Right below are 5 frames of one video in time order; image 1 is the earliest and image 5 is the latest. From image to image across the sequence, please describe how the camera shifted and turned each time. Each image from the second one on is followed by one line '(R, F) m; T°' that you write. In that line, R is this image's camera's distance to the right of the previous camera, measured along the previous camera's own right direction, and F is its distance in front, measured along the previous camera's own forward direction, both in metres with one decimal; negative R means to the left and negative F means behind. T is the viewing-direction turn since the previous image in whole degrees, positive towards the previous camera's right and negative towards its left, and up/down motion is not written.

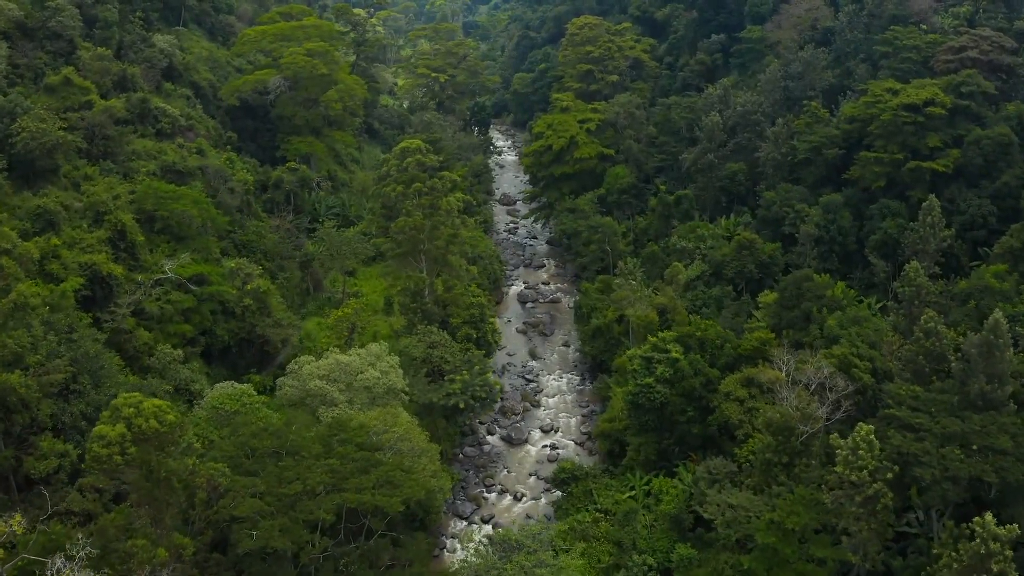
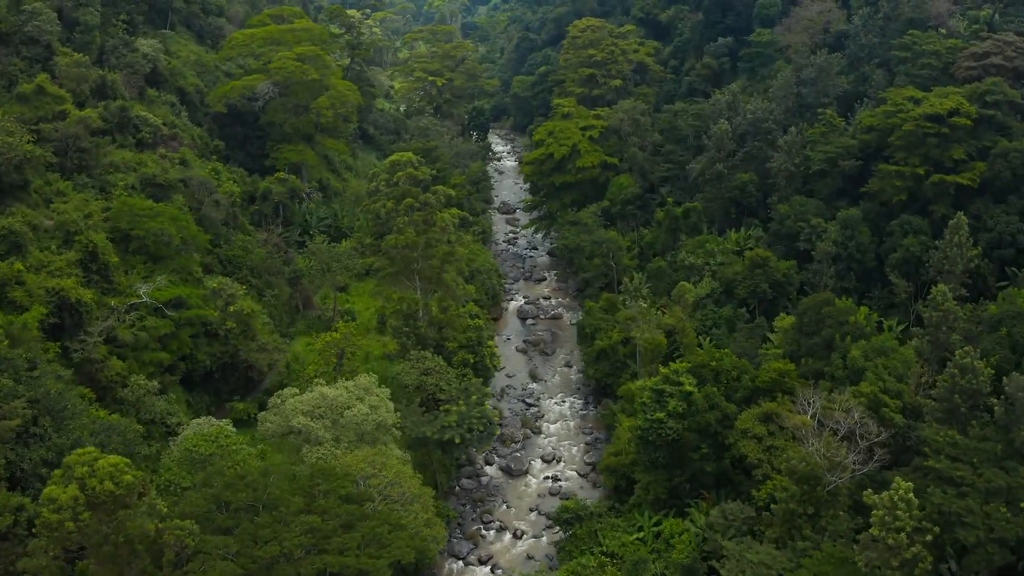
(0.0, +1.5) m; 0°
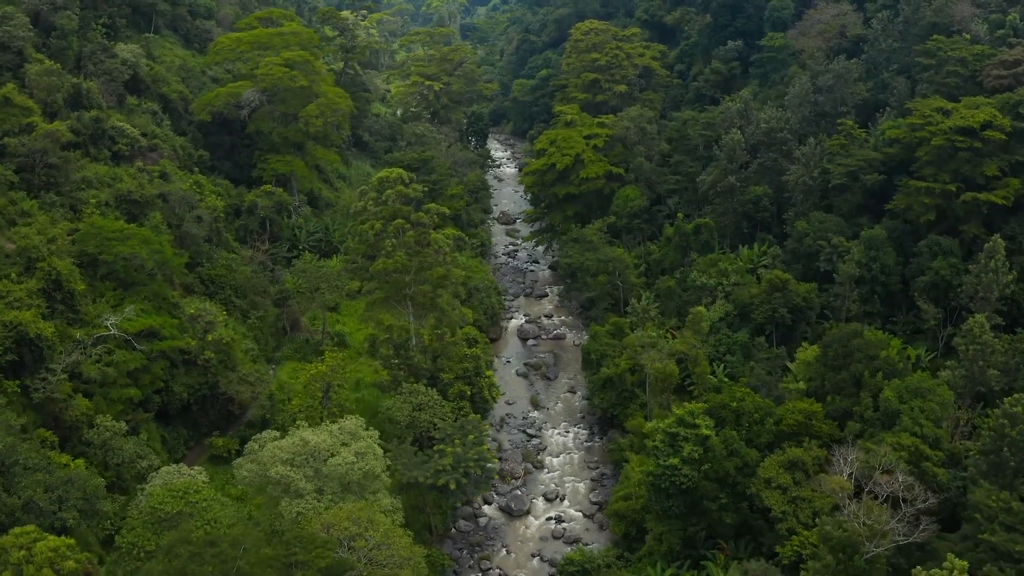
(0.0, +1.7) m; 0°
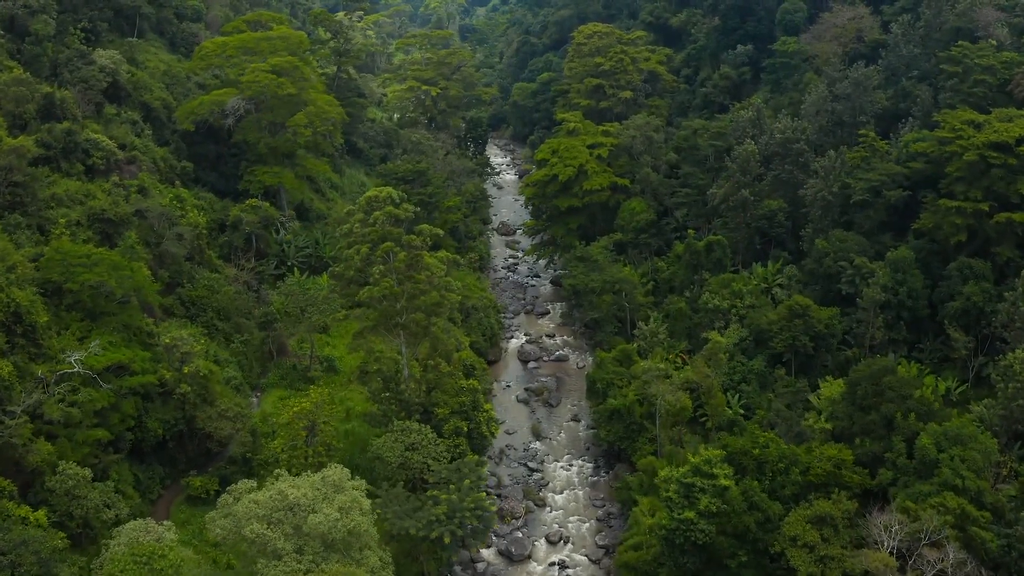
(0.0, +1.6) m; 0°
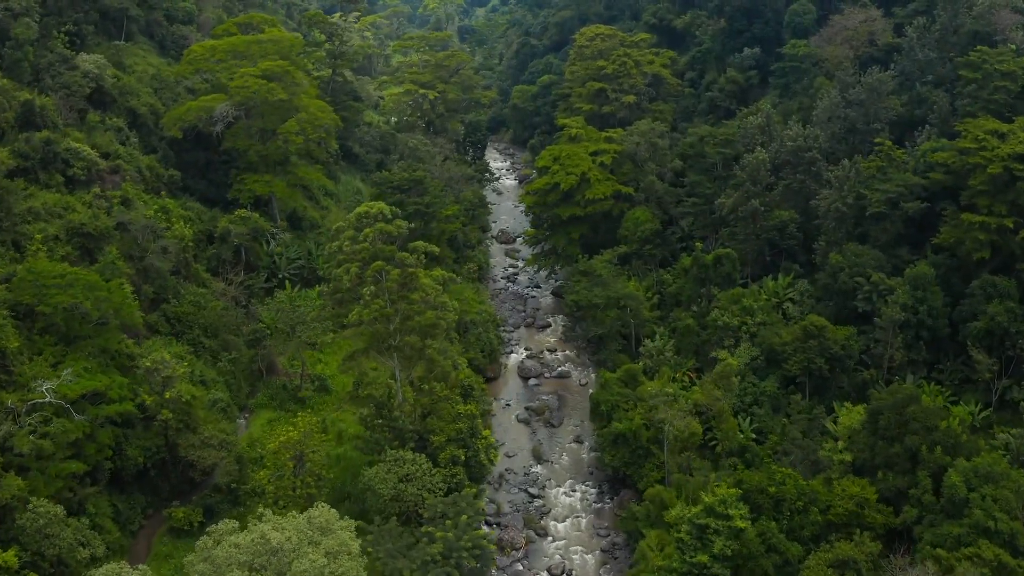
(0.0, +1.1) m; 0°
